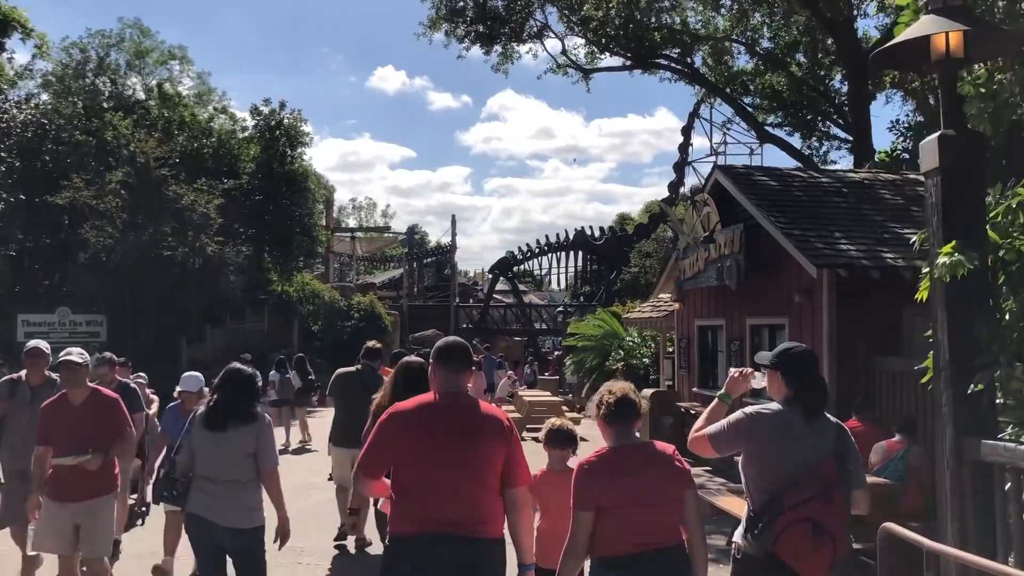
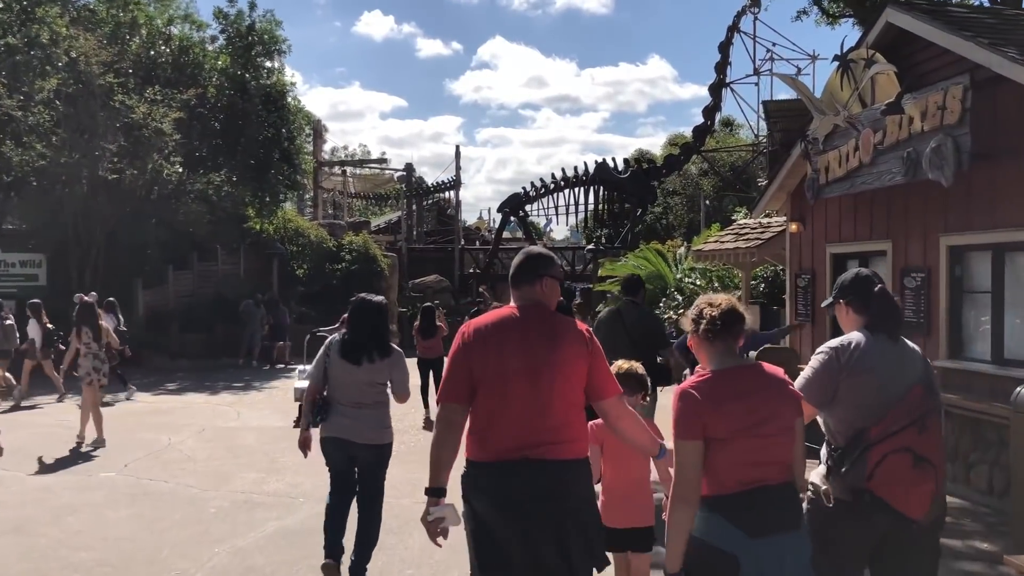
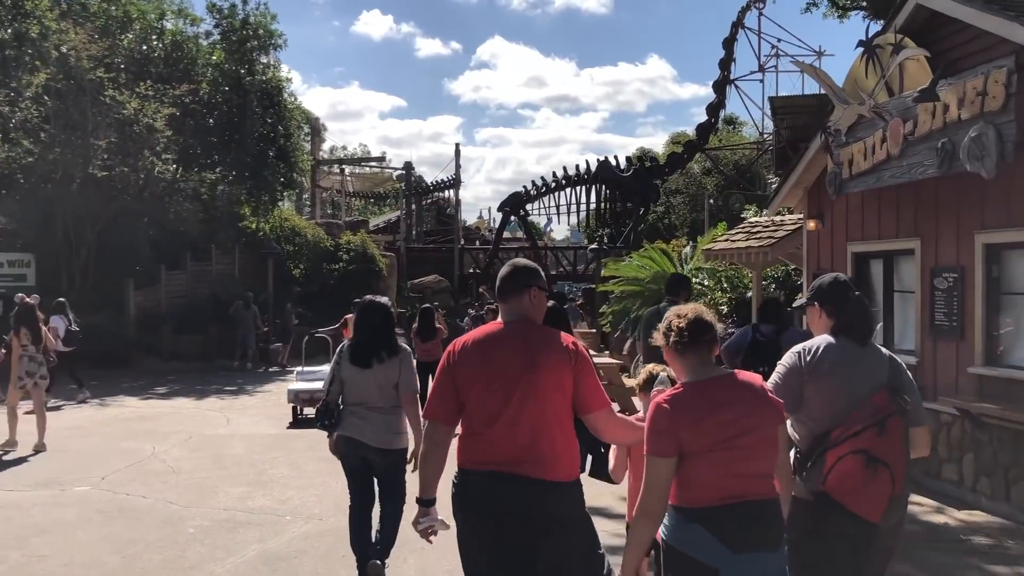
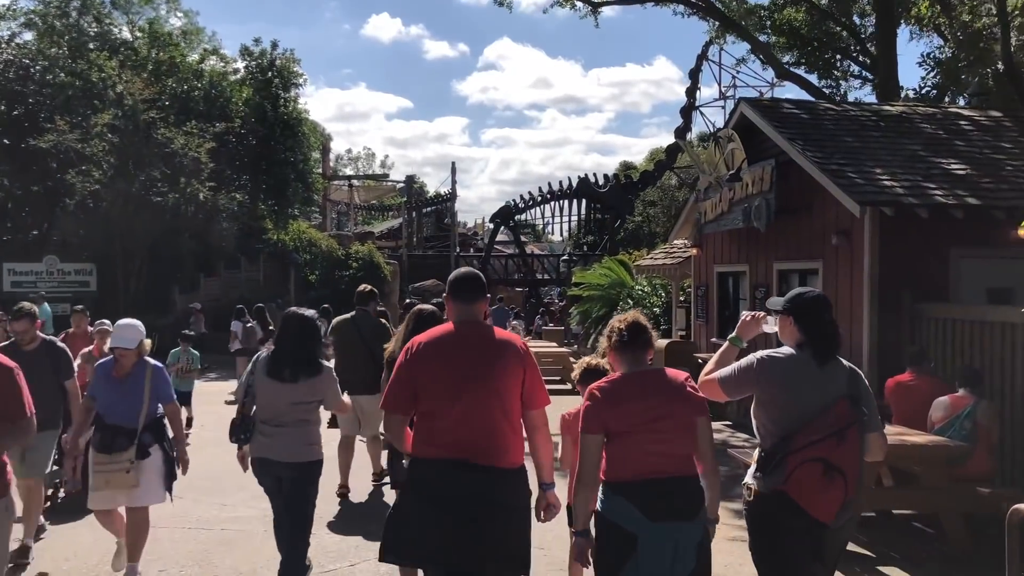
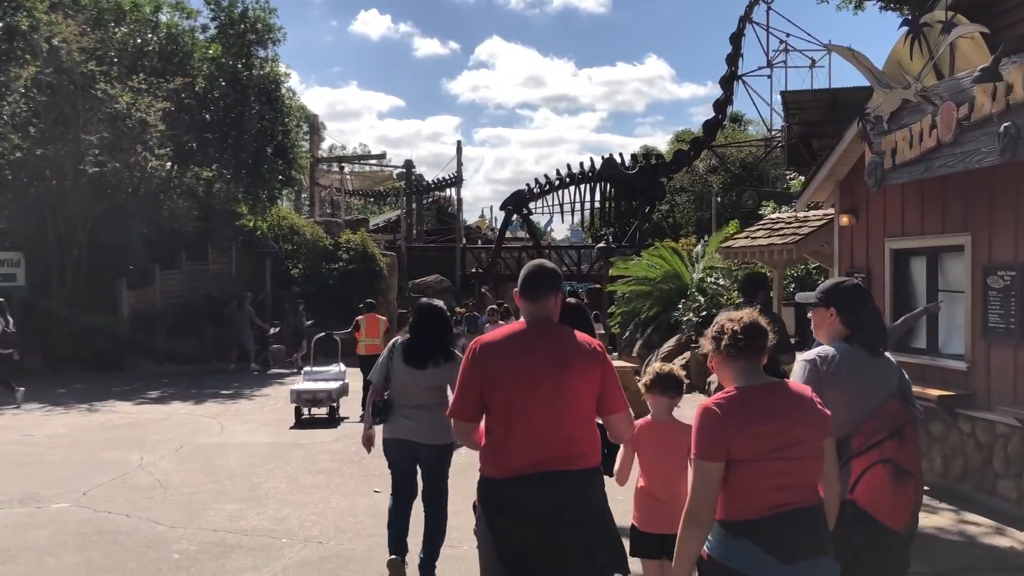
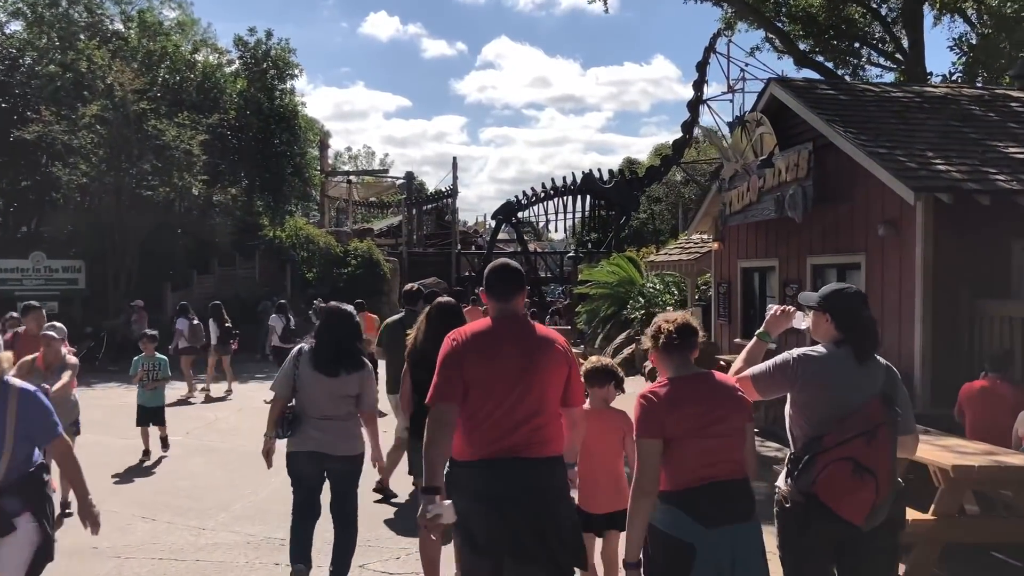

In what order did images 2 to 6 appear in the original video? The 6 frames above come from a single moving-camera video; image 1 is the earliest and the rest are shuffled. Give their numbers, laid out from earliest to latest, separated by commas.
4, 6, 2, 3, 5
